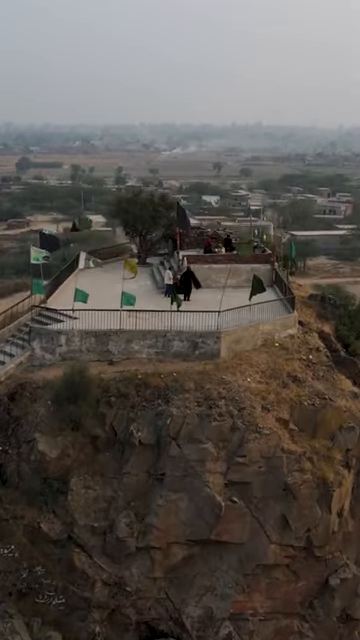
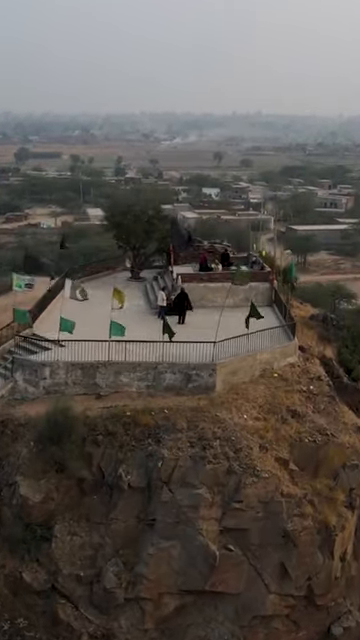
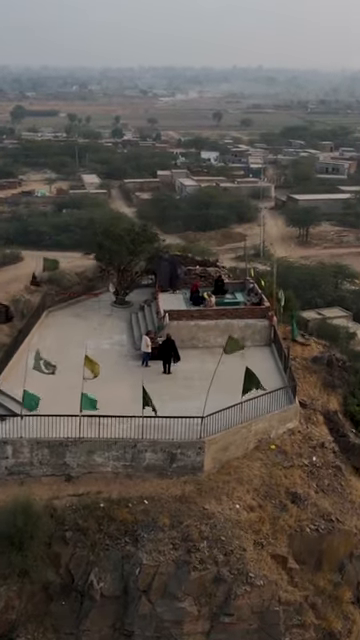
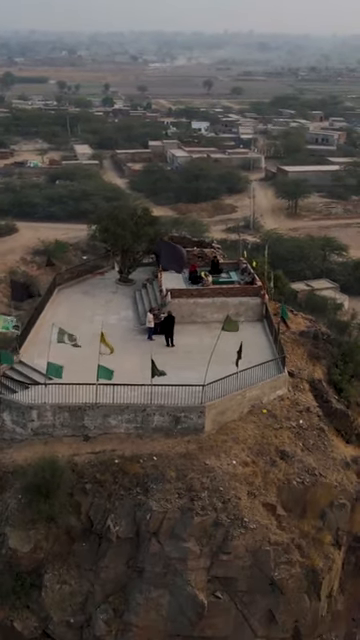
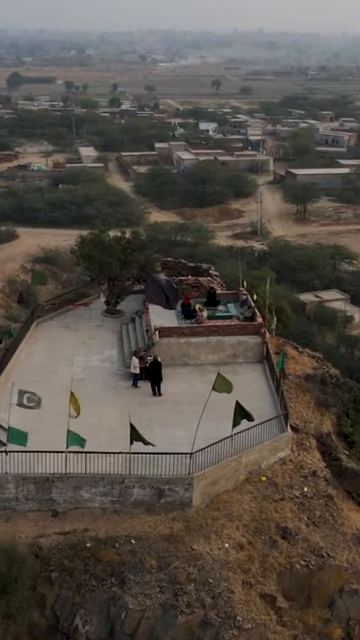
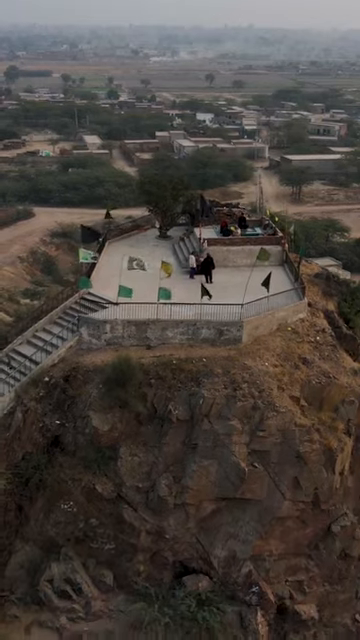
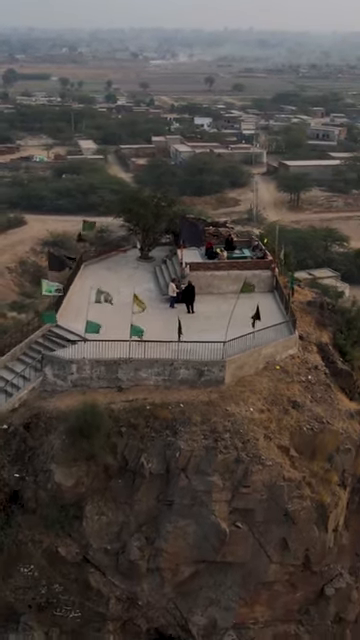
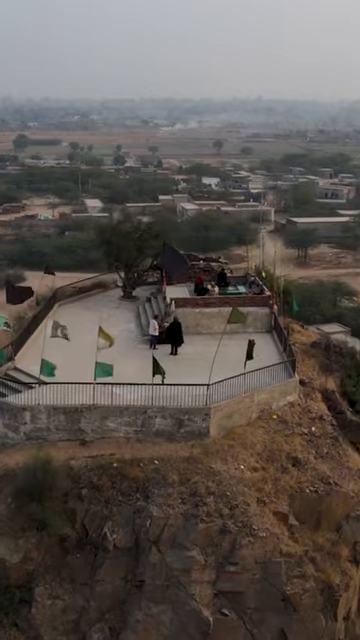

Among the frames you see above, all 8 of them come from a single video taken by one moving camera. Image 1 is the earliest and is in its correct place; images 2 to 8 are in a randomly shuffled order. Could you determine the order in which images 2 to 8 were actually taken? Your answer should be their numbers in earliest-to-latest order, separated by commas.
2, 8, 3, 5, 4, 7, 6
